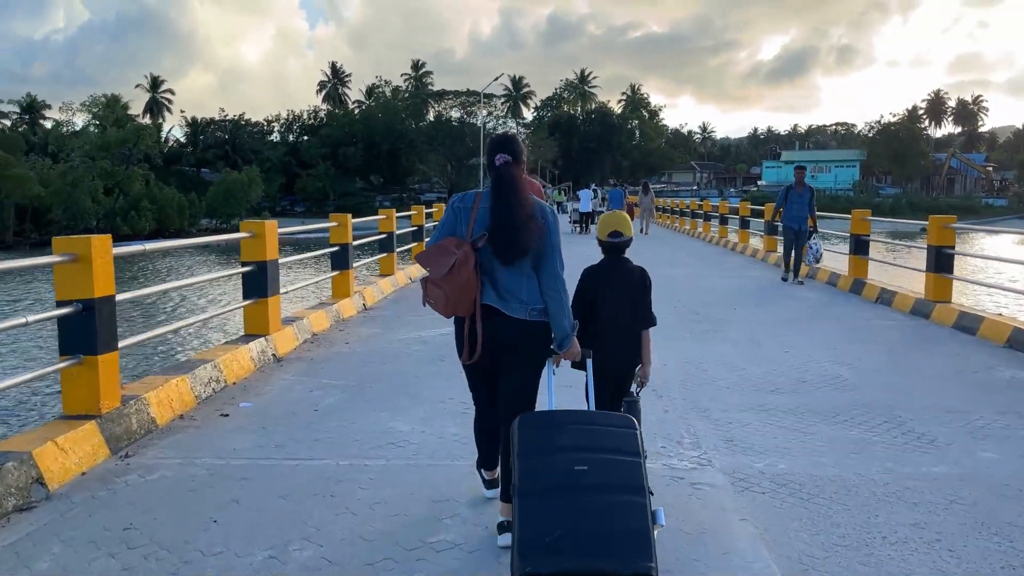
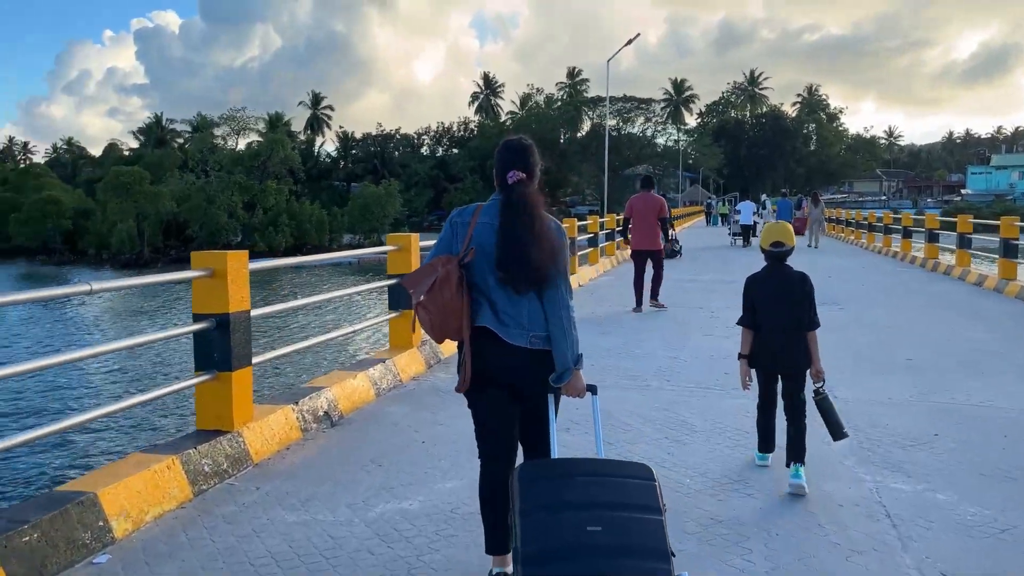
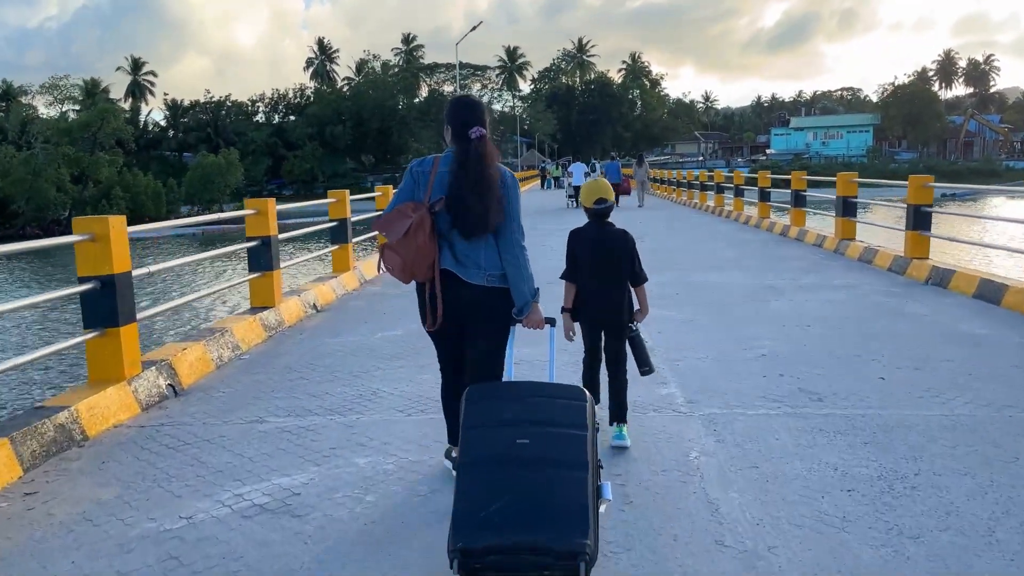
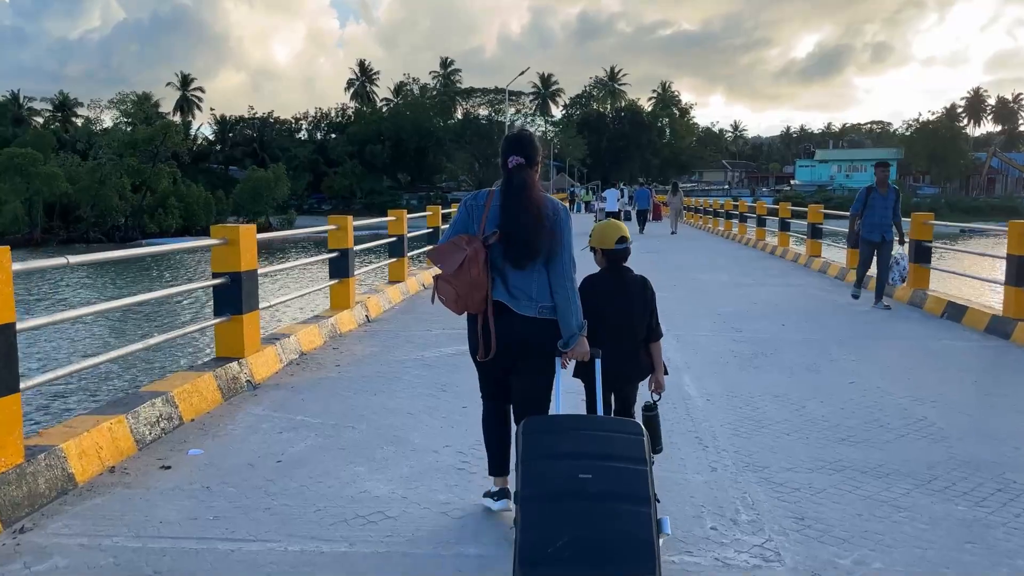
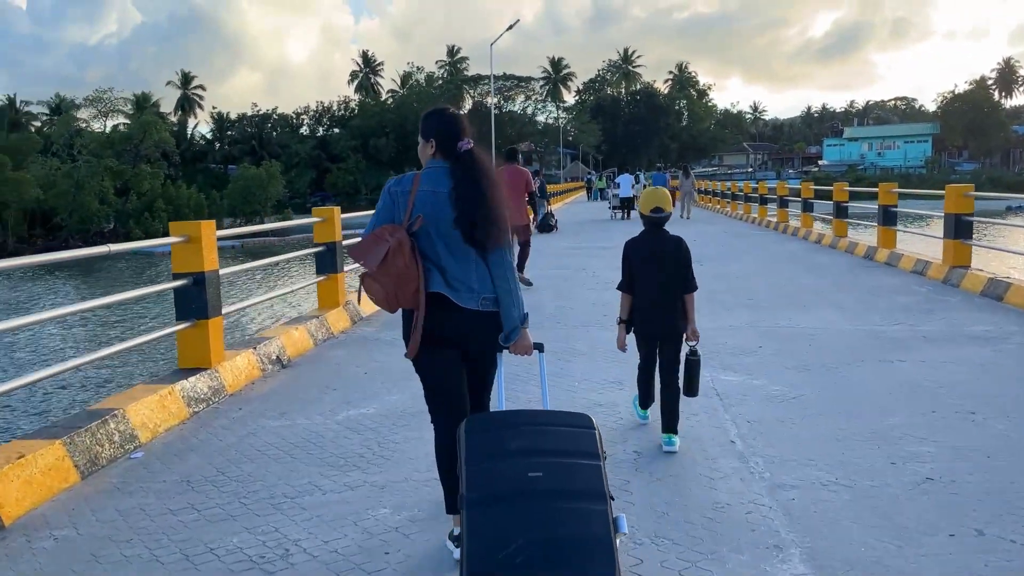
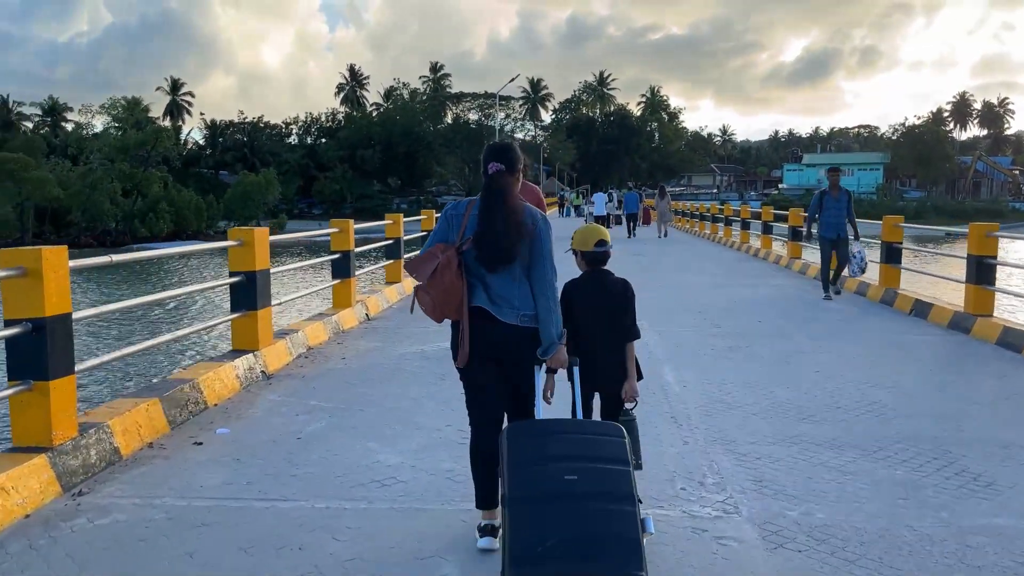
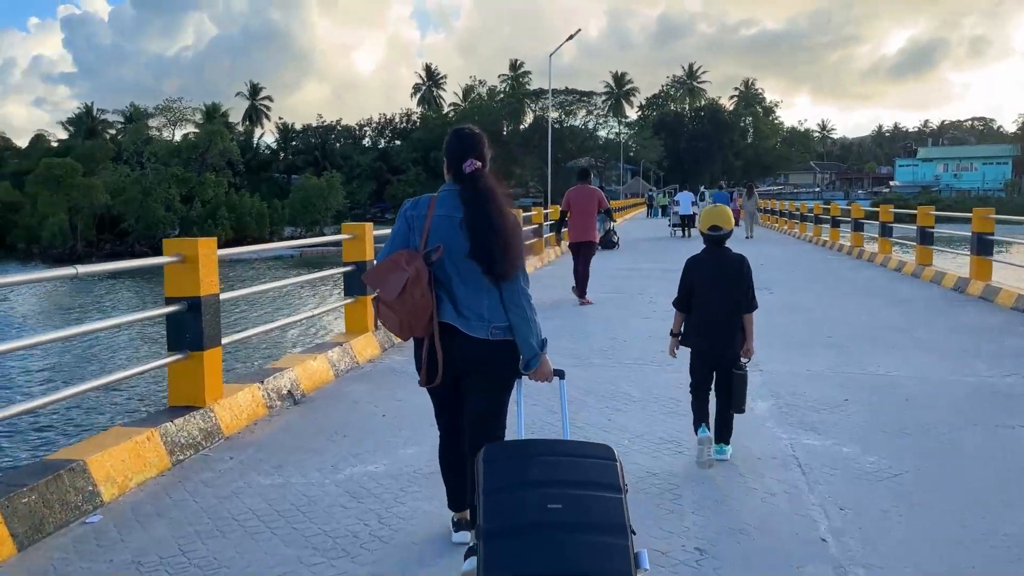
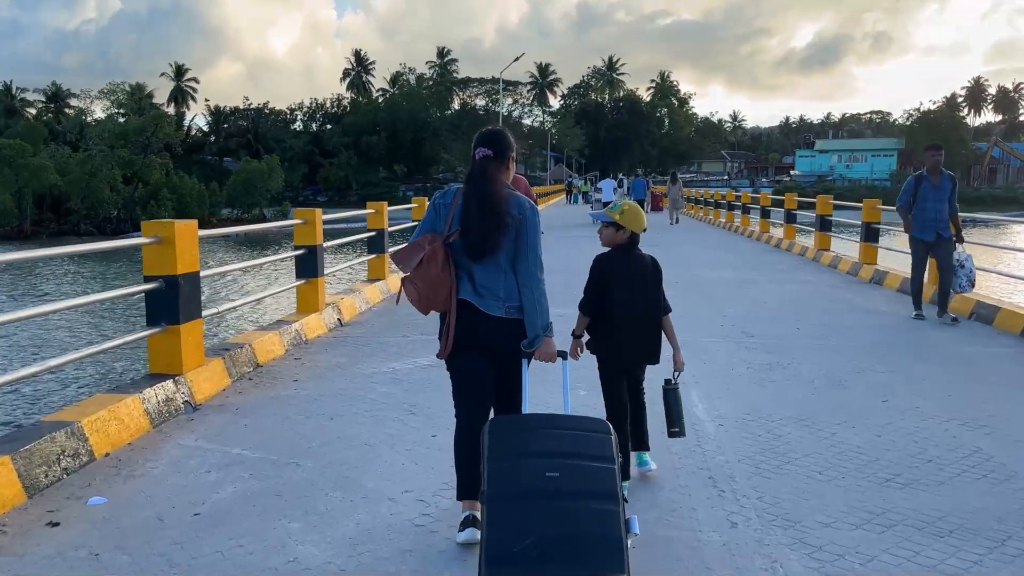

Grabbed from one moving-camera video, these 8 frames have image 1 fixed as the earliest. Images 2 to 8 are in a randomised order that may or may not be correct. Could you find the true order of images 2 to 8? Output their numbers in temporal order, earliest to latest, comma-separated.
6, 4, 8, 3, 5, 7, 2
